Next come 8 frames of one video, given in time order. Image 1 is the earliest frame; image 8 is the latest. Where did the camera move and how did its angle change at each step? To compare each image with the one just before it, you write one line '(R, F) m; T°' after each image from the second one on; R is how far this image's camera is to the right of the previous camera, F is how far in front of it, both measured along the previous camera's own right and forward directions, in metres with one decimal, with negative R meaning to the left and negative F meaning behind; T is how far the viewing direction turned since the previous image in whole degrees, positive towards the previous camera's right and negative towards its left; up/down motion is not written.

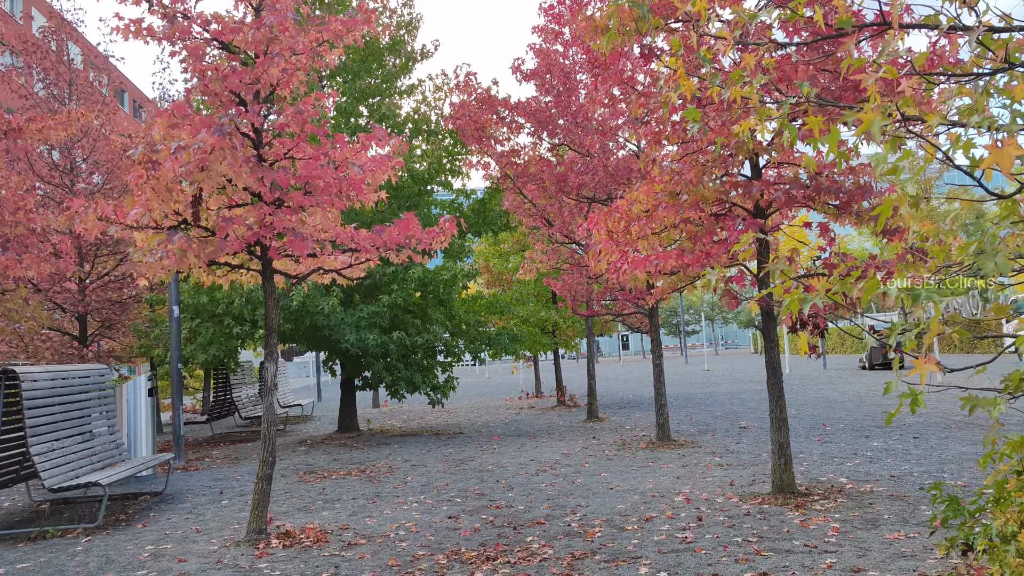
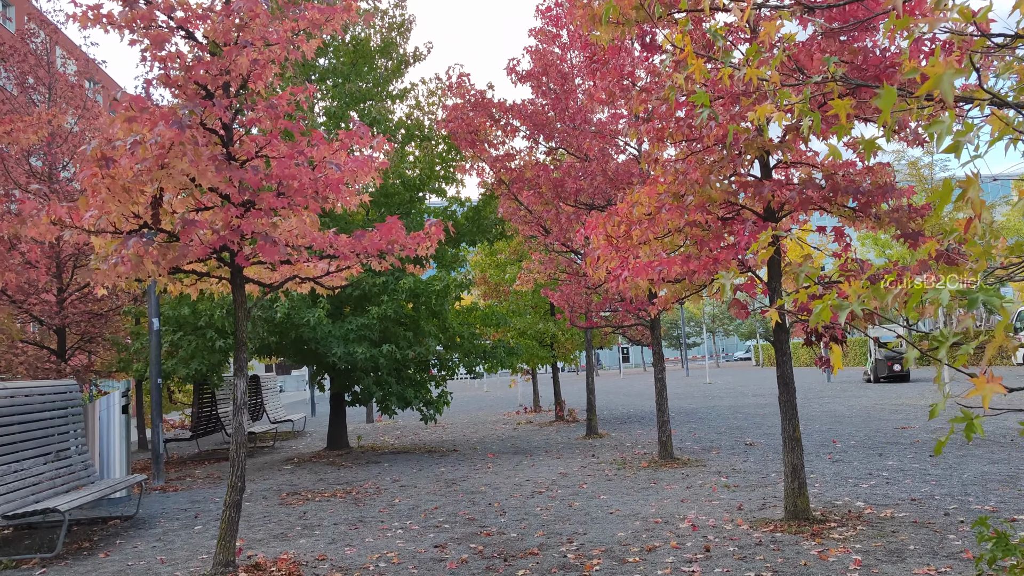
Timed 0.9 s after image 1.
(+0.1, +0.5) m; 0°
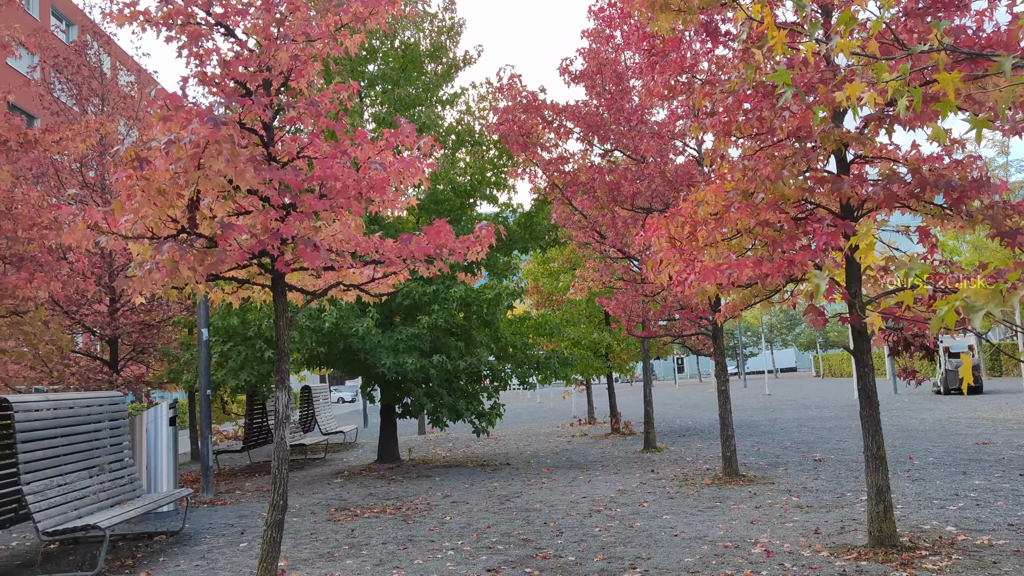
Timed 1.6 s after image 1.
(0.0, +0.4) m; -3°
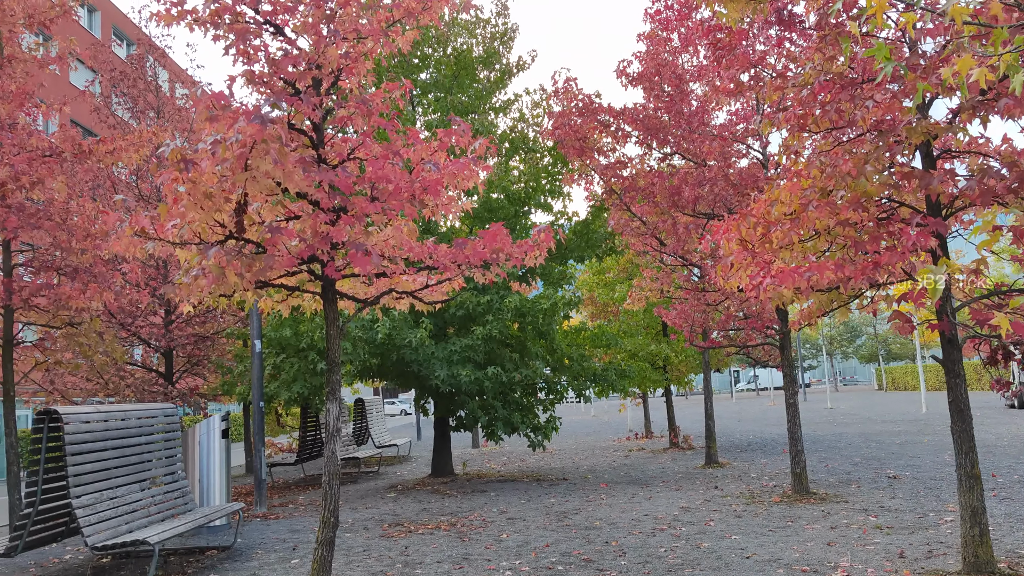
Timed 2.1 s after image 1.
(-0.1, +0.3) m; -3°
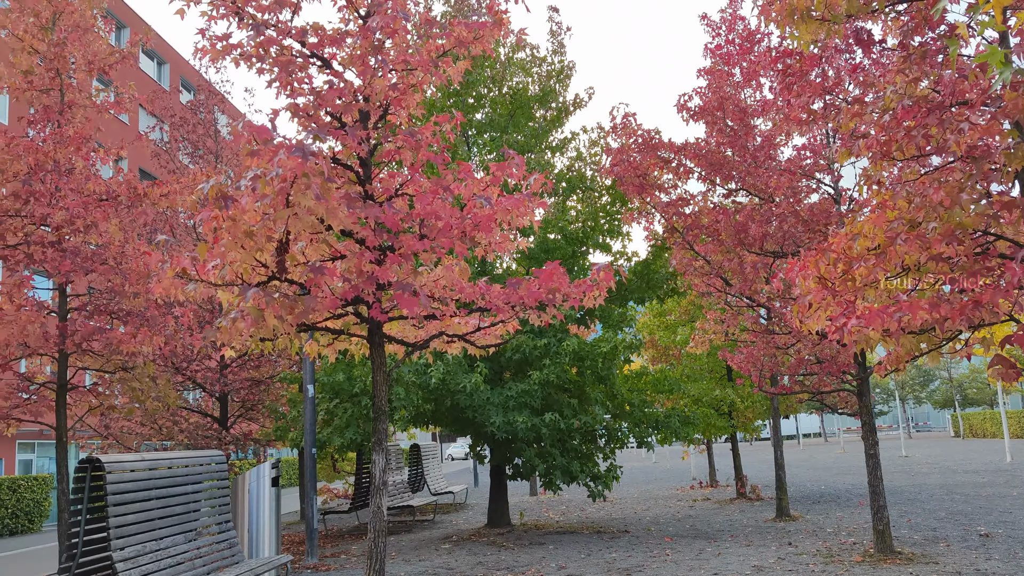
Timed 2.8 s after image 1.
(0.0, +0.4) m; -4°
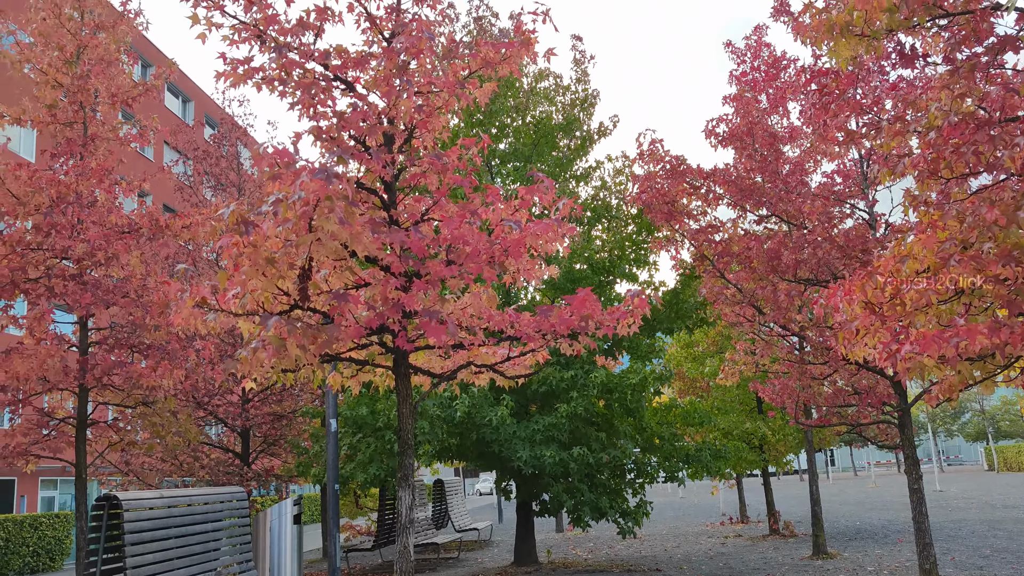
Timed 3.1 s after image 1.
(-0.1, +0.2) m; -1°
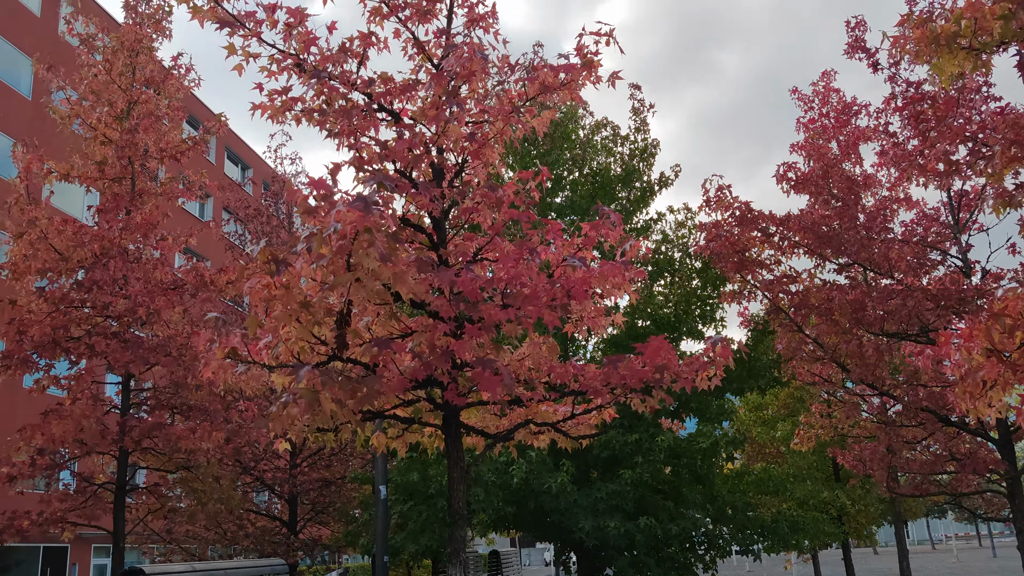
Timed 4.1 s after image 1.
(0.0, +0.6) m; -4°
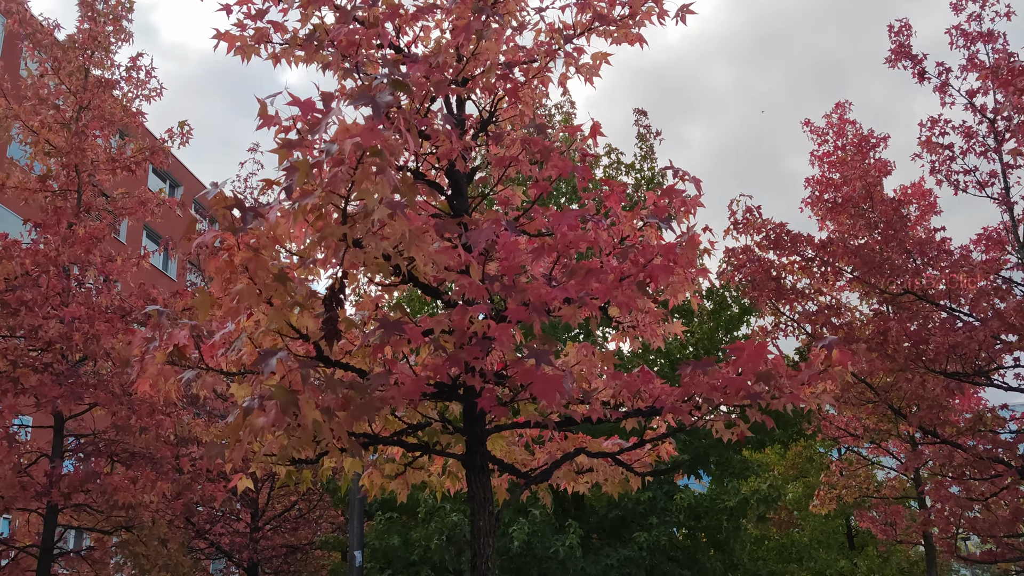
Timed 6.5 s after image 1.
(-0.3, +1.2) m; +2°
